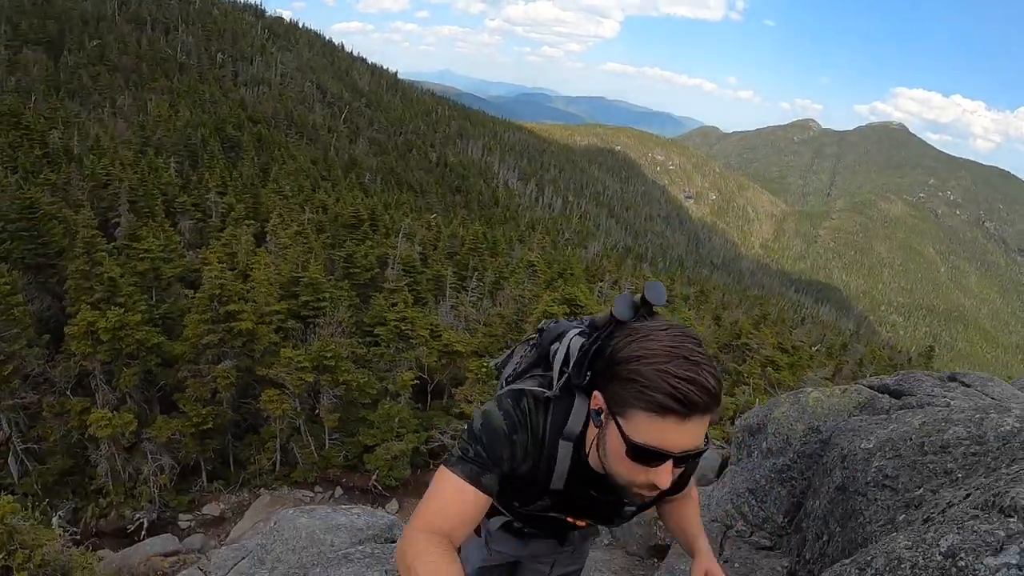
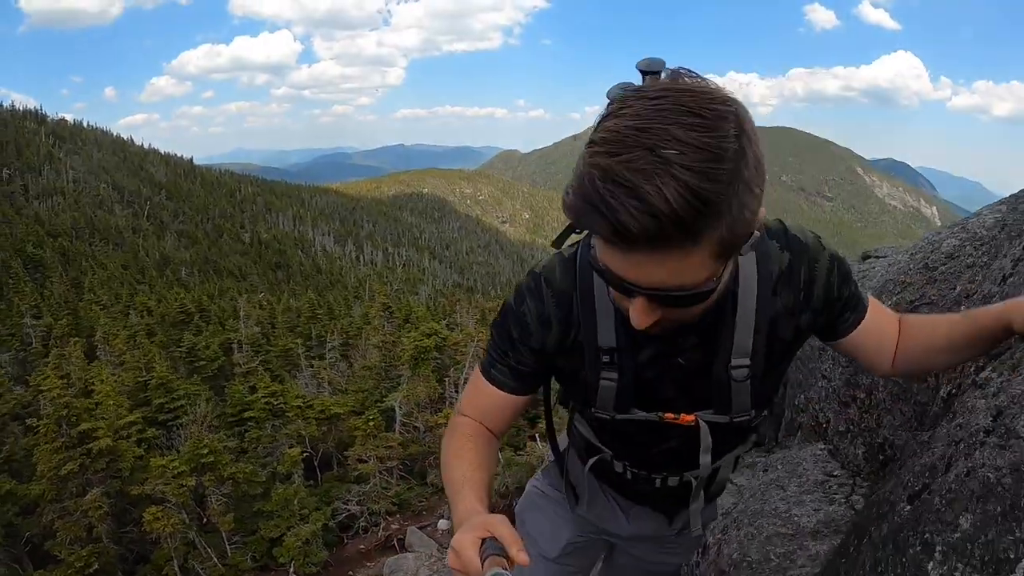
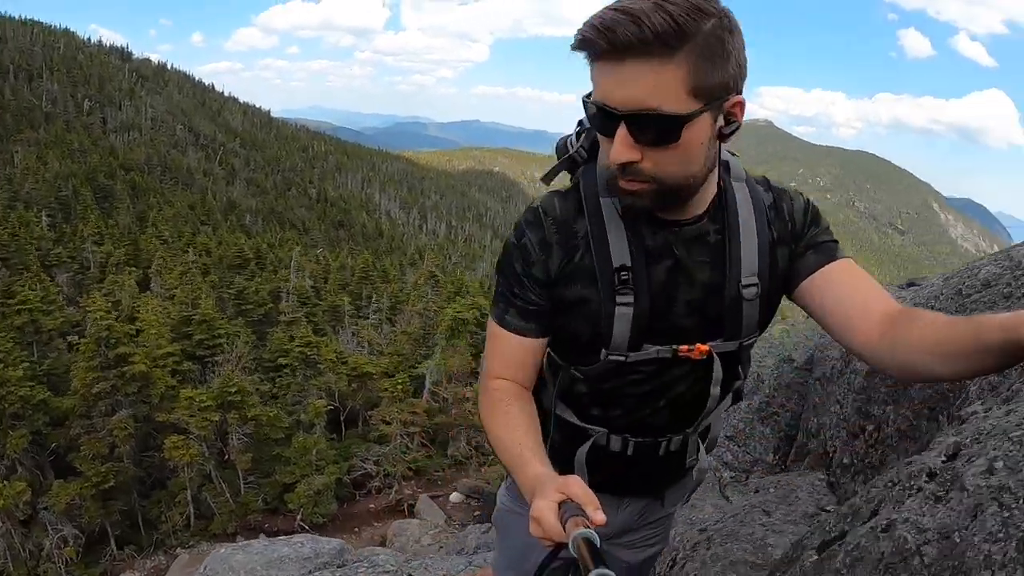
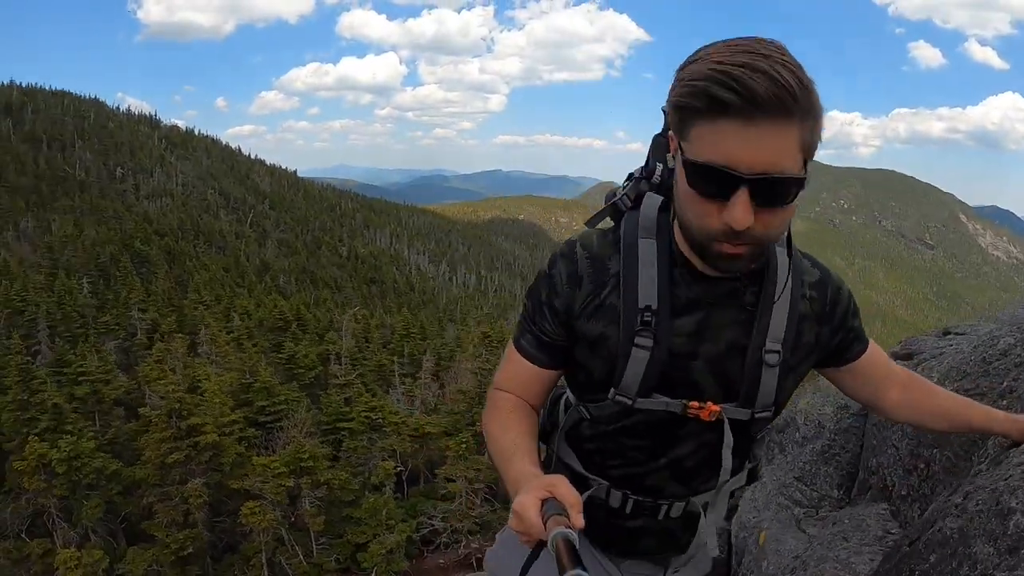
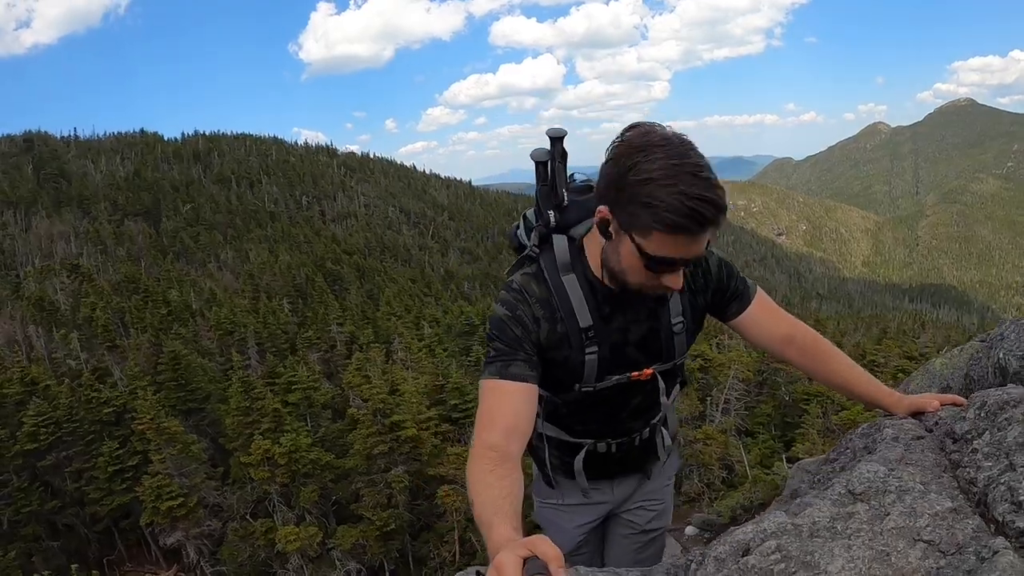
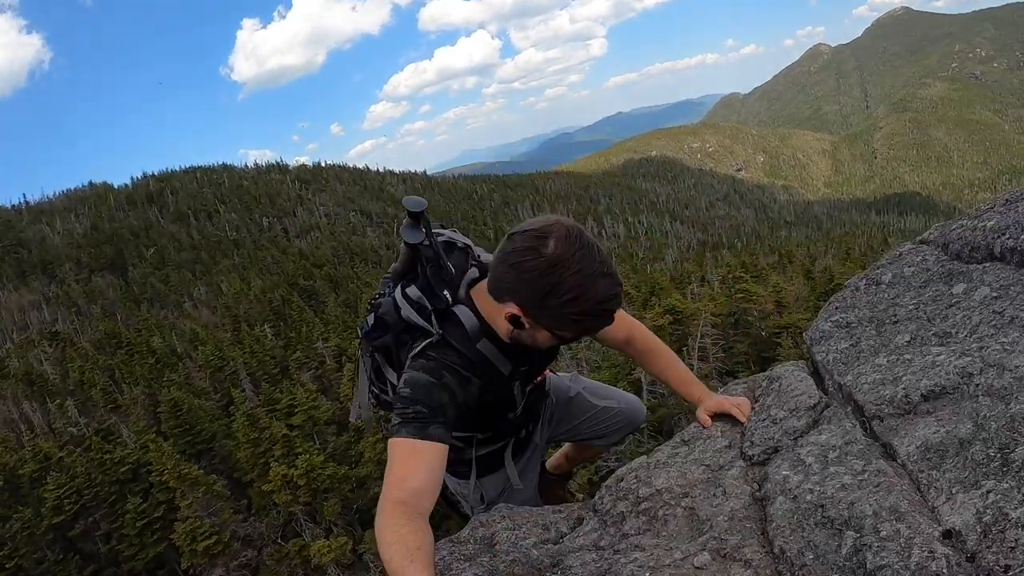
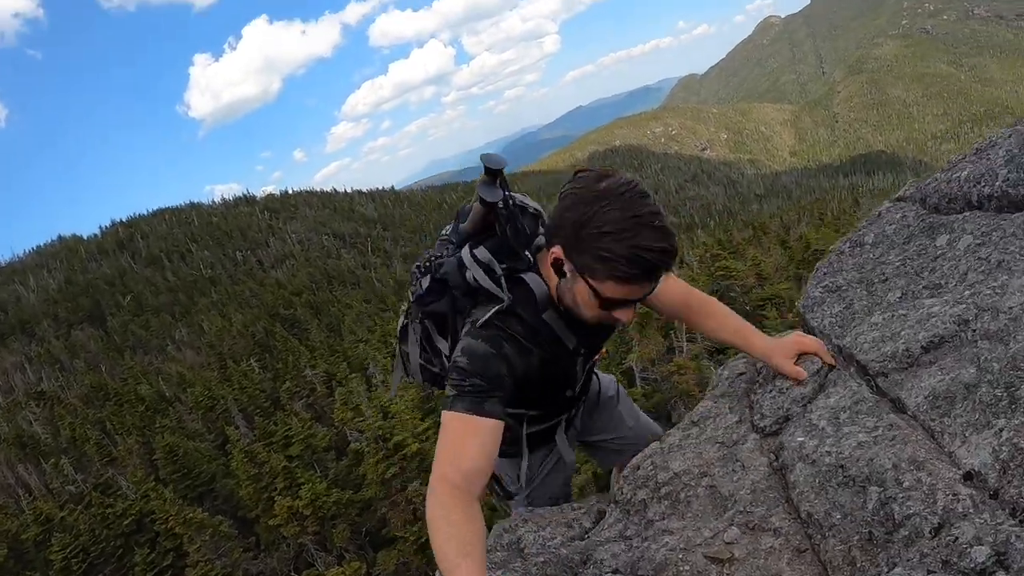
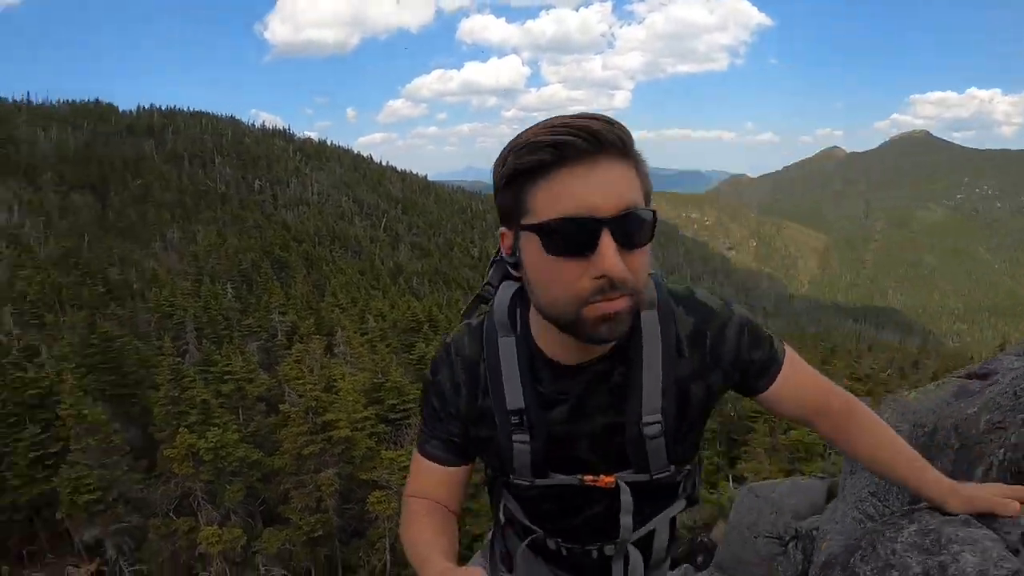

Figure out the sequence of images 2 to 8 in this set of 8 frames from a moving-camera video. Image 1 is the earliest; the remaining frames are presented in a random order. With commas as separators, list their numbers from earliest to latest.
3, 2, 4, 8, 5, 6, 7
